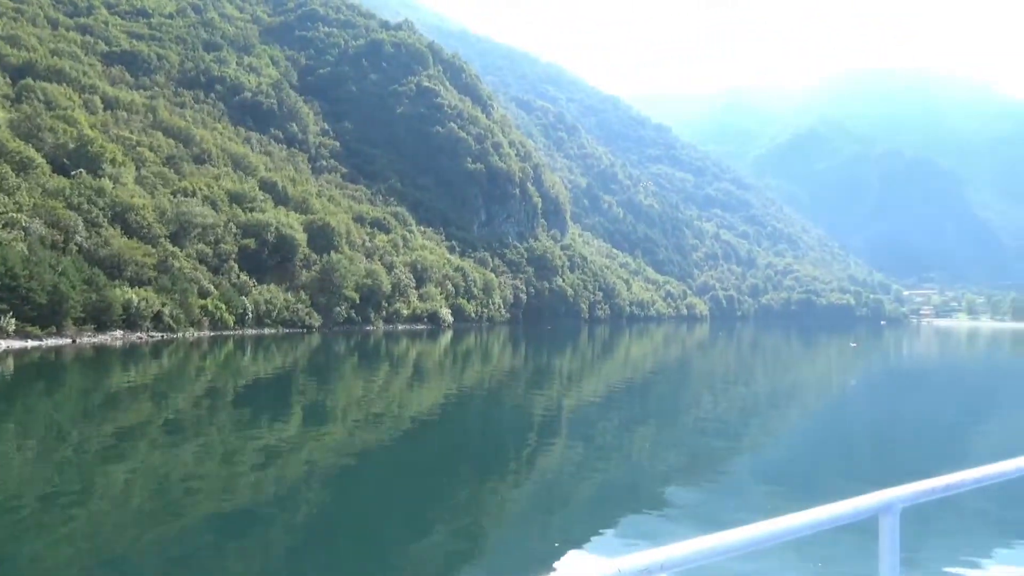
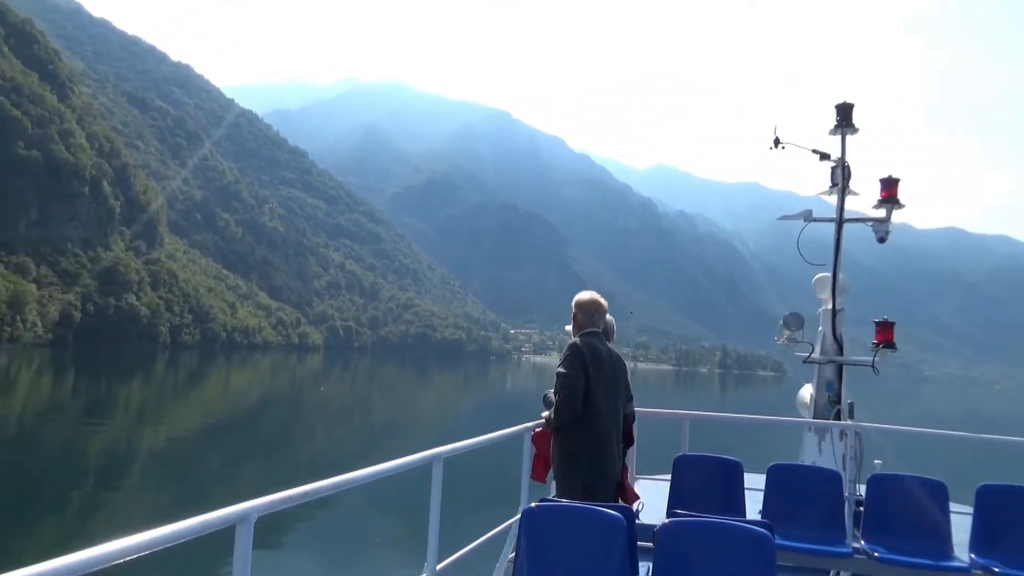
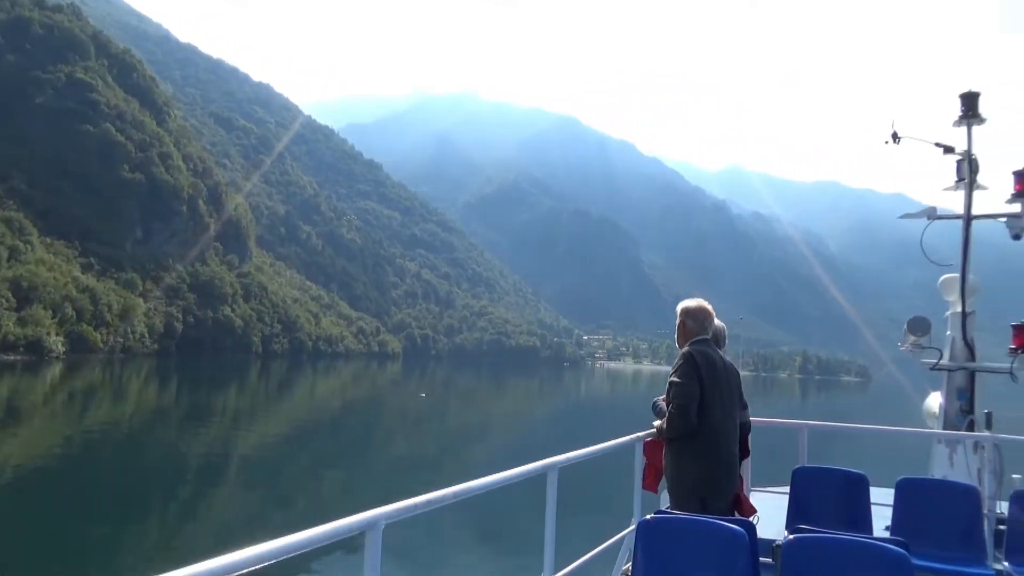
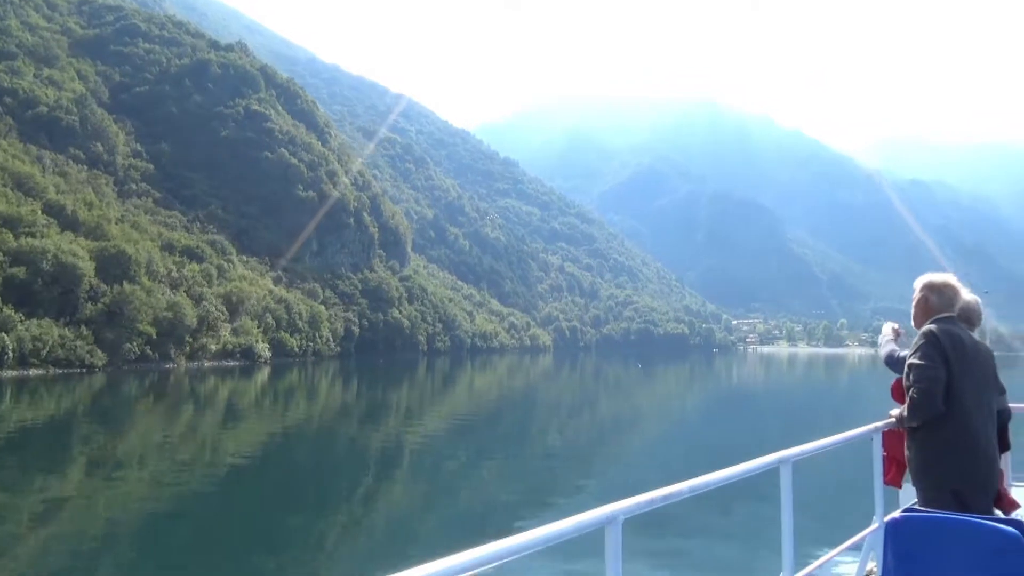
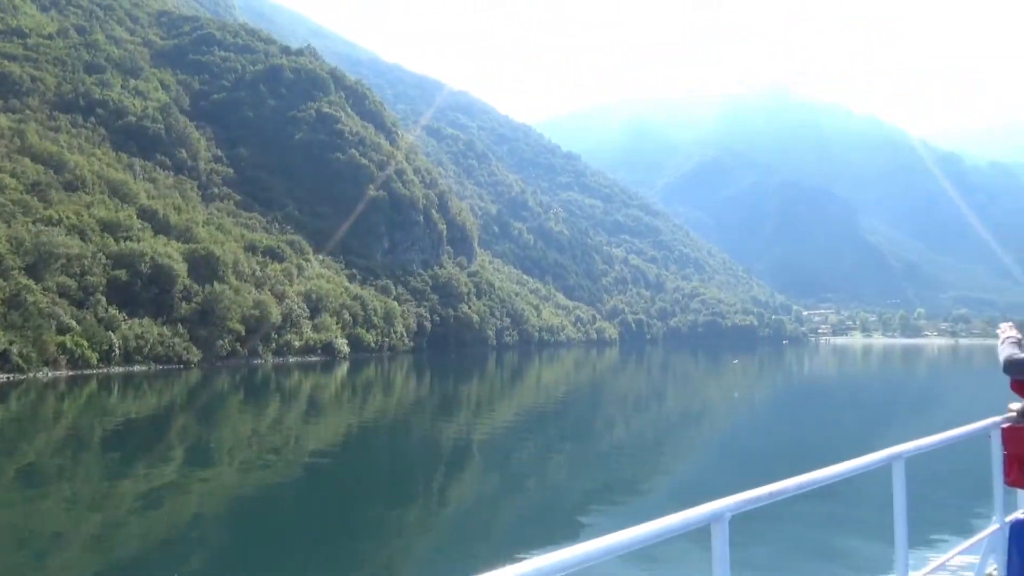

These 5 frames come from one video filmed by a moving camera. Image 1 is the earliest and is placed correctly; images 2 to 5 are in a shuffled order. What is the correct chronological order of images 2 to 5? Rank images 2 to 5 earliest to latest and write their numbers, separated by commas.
5, 4, 3, 2
